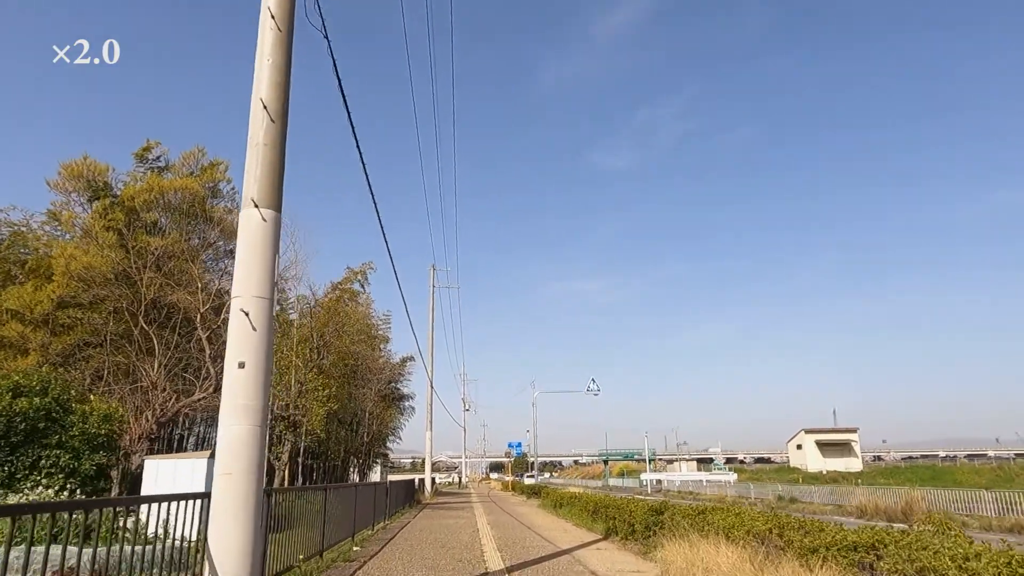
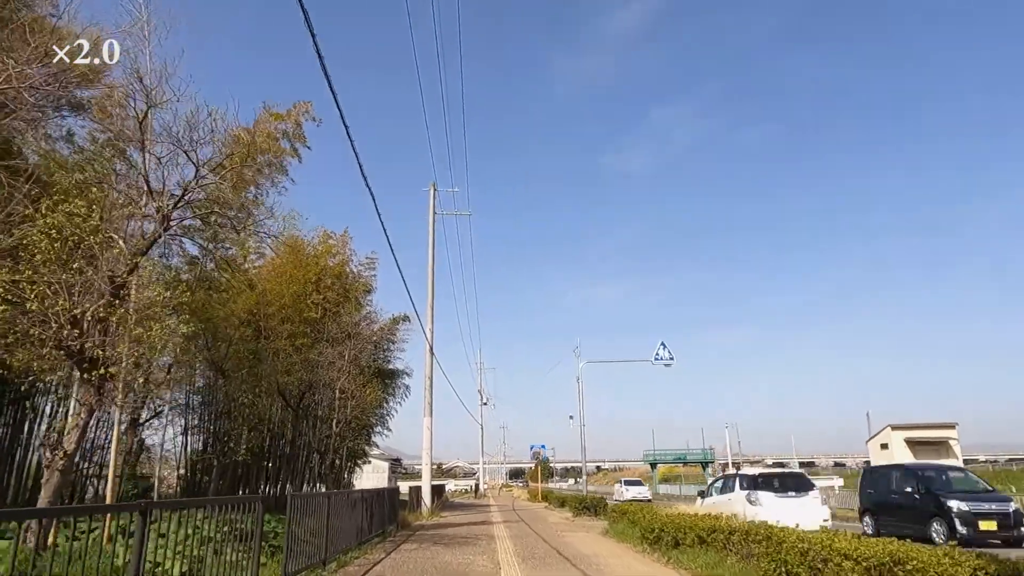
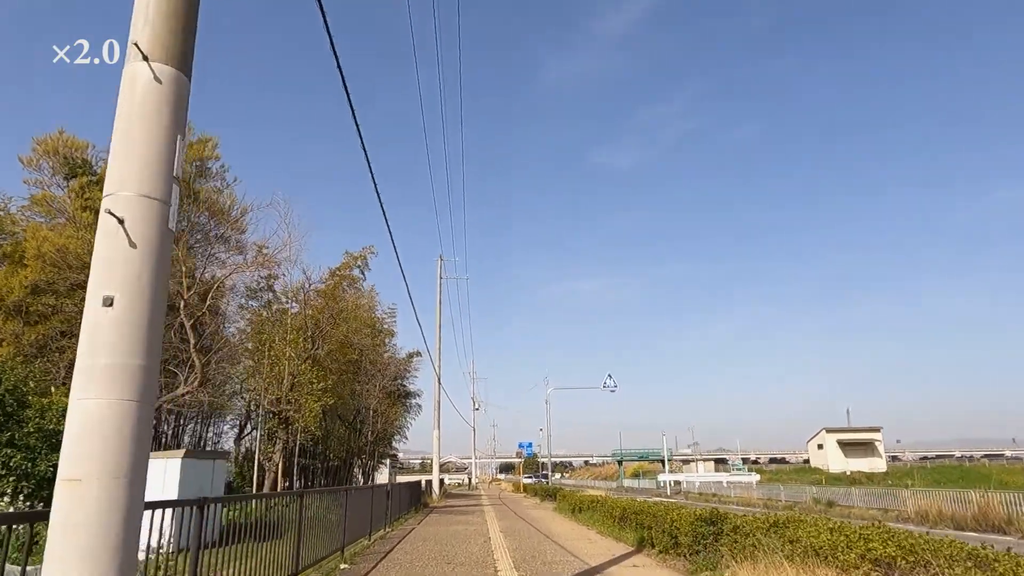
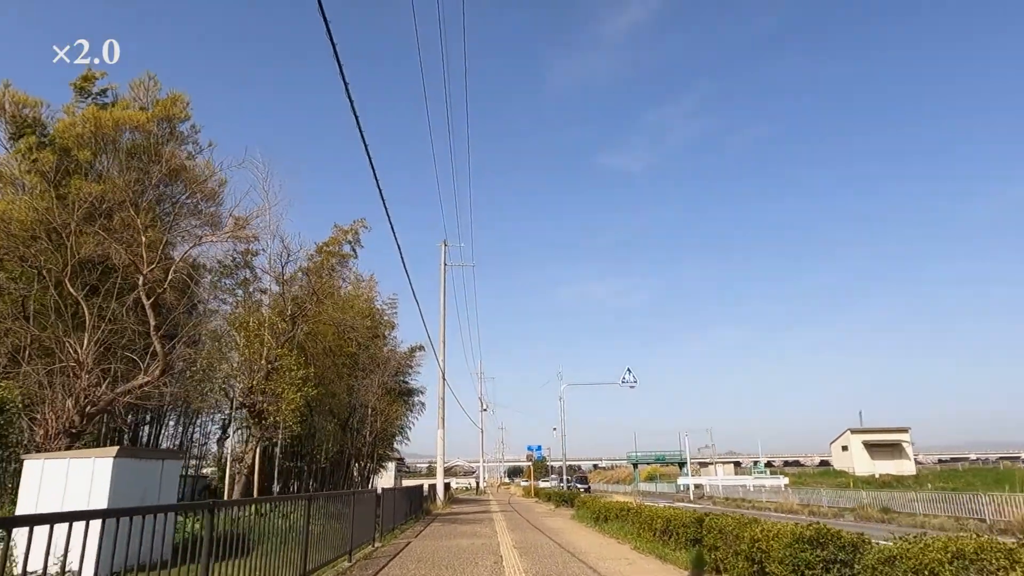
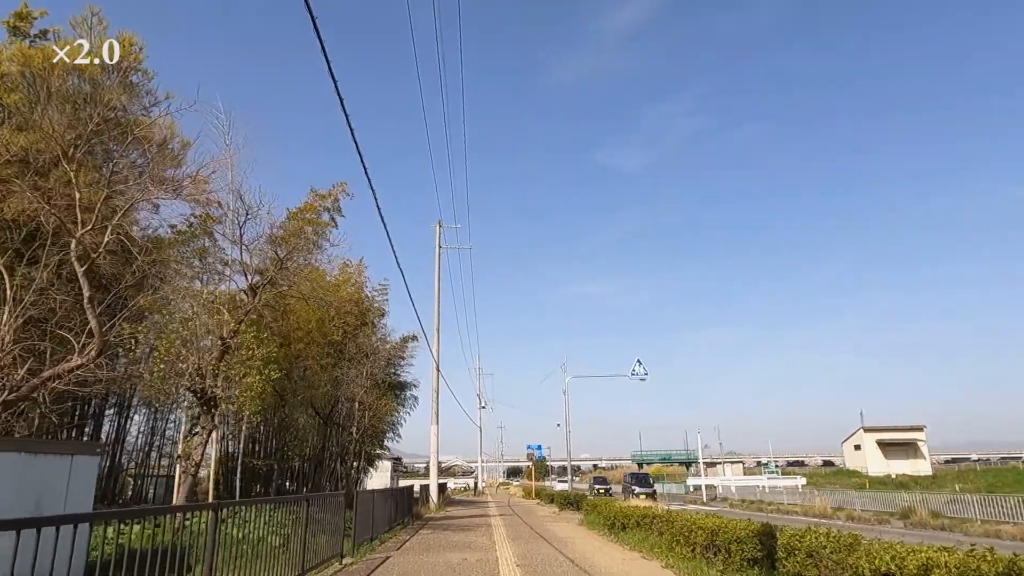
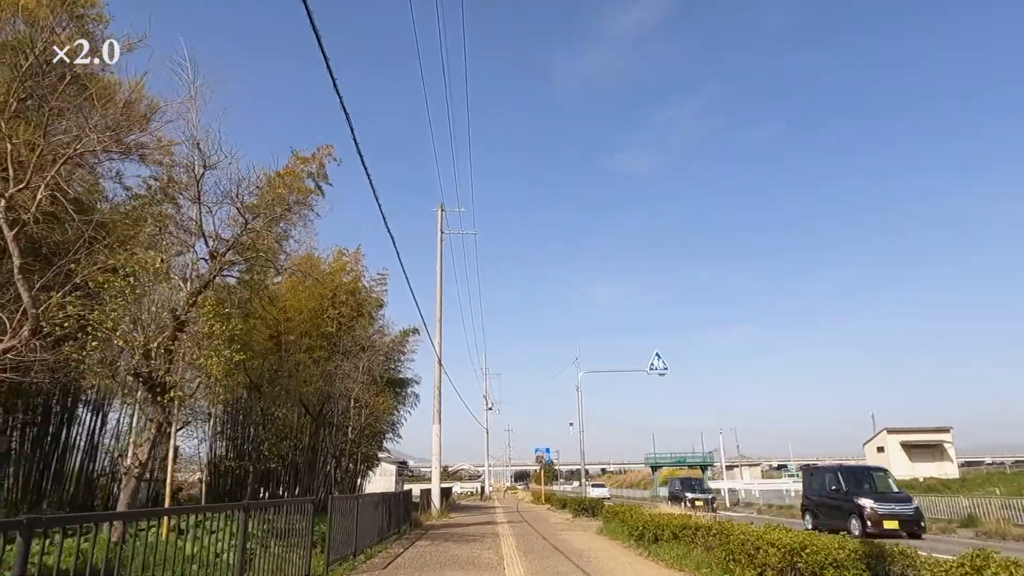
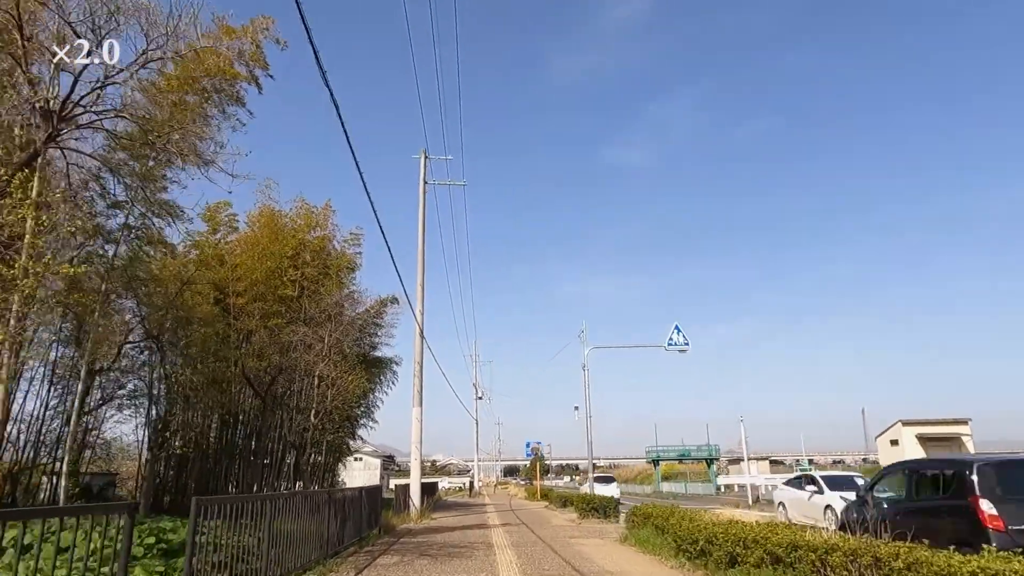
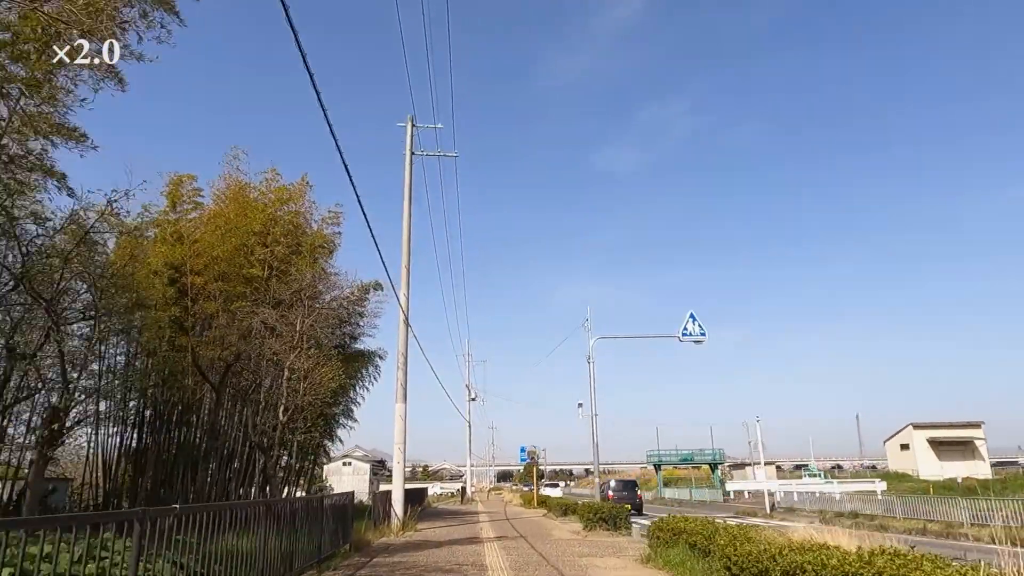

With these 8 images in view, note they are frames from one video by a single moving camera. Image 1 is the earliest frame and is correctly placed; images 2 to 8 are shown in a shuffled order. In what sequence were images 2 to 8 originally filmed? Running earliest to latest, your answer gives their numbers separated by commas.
3, 4, 5, 6, 2, 7, 8
